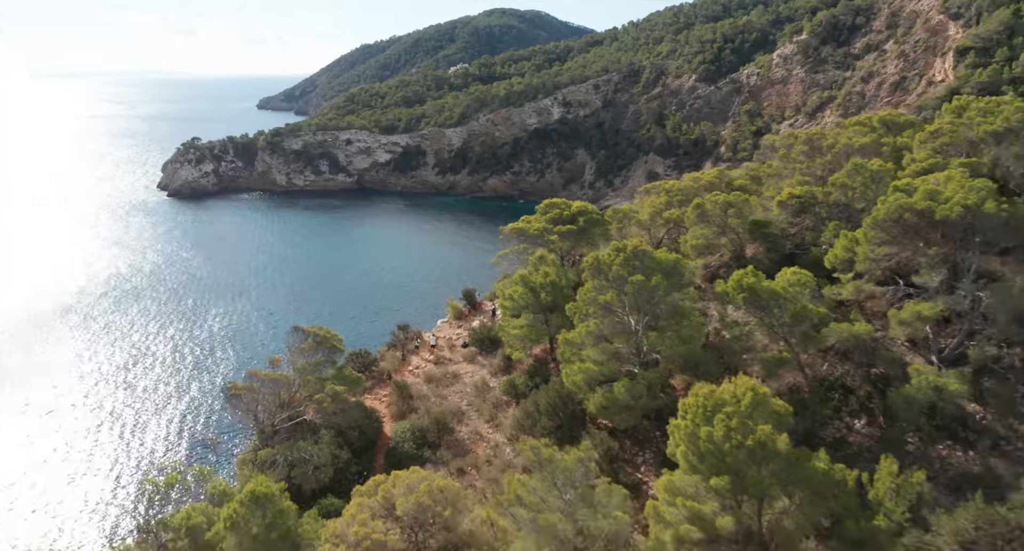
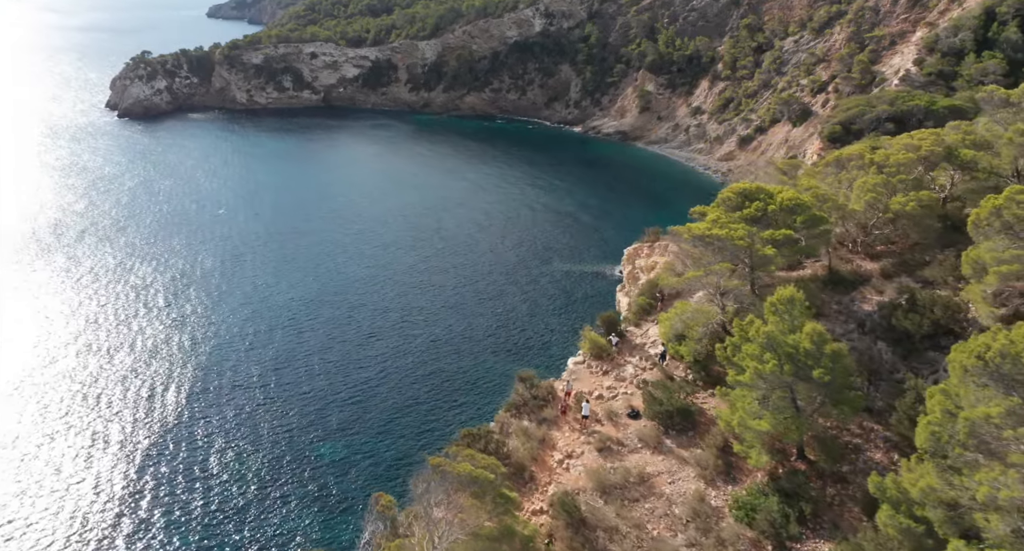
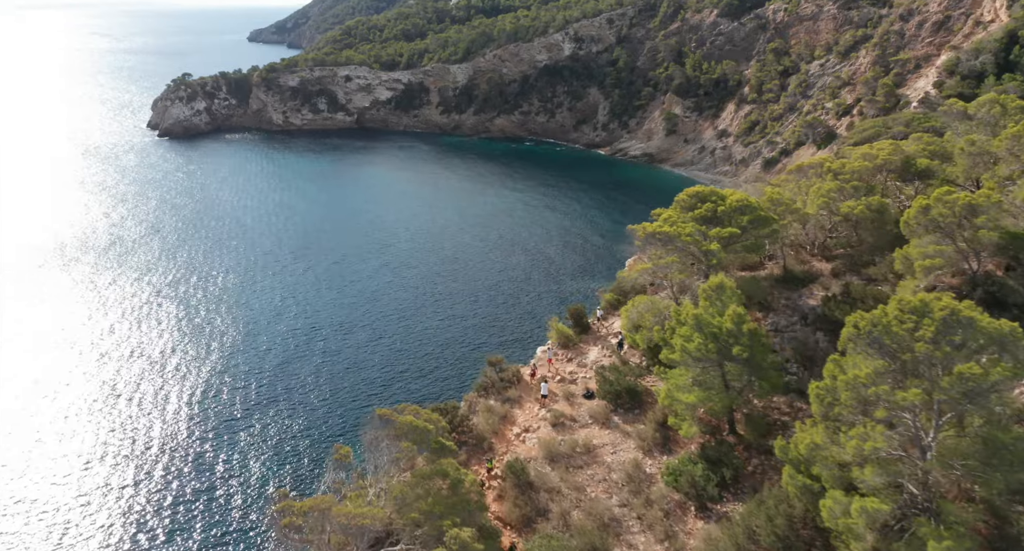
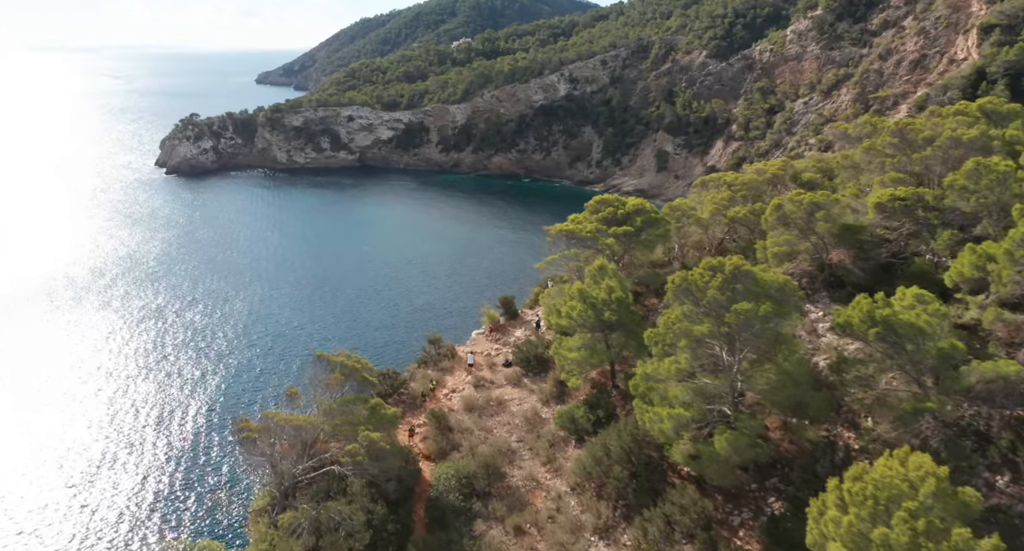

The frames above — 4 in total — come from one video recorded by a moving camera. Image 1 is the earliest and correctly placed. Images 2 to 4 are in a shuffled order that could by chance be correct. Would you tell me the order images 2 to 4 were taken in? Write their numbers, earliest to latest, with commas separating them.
4, 3, 2
